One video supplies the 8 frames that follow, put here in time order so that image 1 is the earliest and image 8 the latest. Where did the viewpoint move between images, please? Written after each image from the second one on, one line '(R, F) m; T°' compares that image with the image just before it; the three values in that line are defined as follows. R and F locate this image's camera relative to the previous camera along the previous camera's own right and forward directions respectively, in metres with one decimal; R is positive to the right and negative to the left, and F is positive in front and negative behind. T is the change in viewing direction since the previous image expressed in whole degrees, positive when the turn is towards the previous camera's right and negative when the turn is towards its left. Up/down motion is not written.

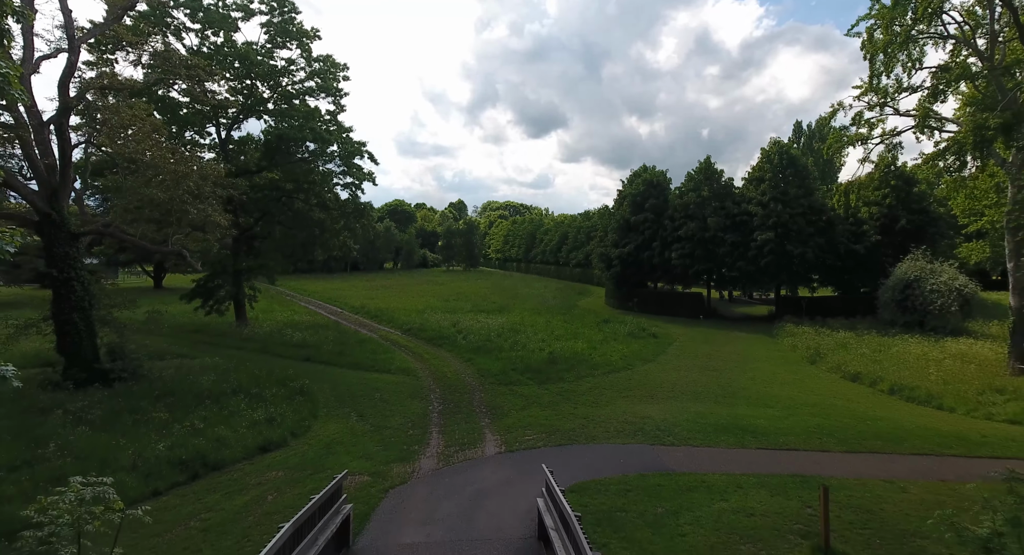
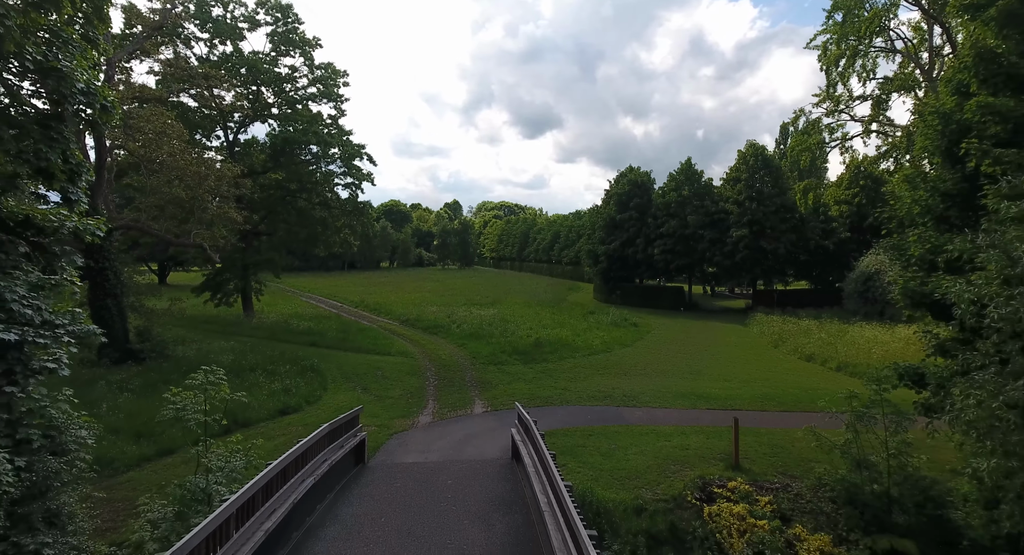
(+0.3, -2.5) m; 0°
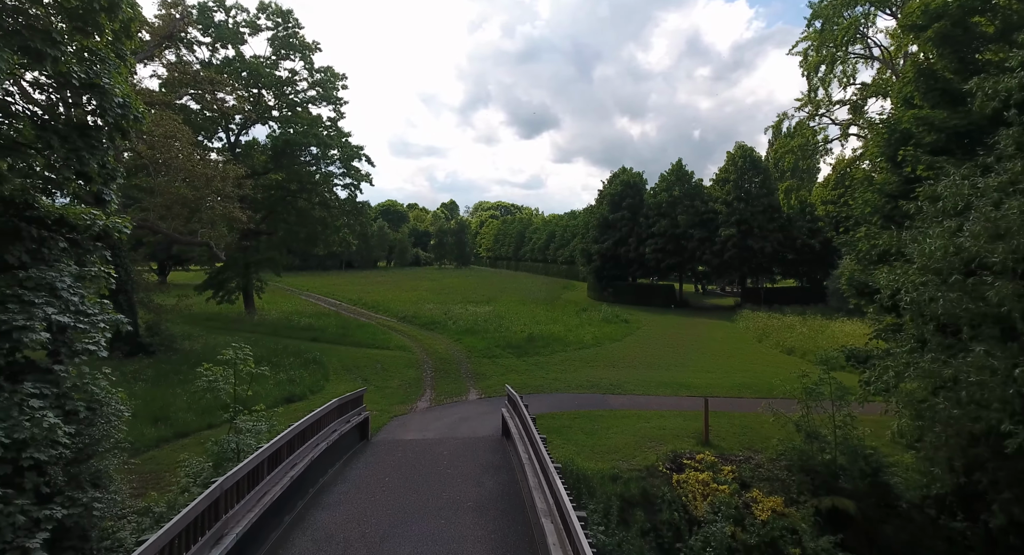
(+0.1, -1.1) m; 0°
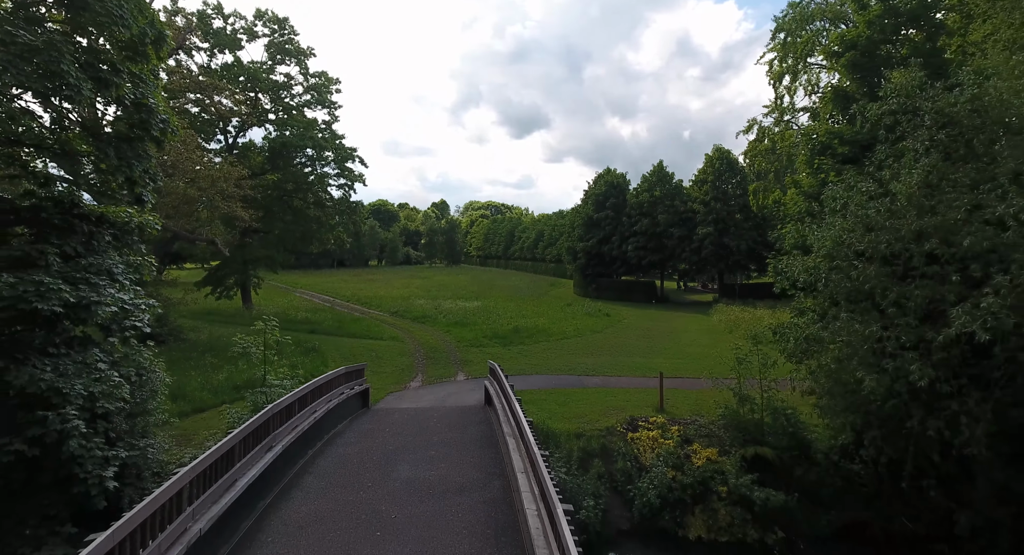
(+0.2, -1.9) m; +1°
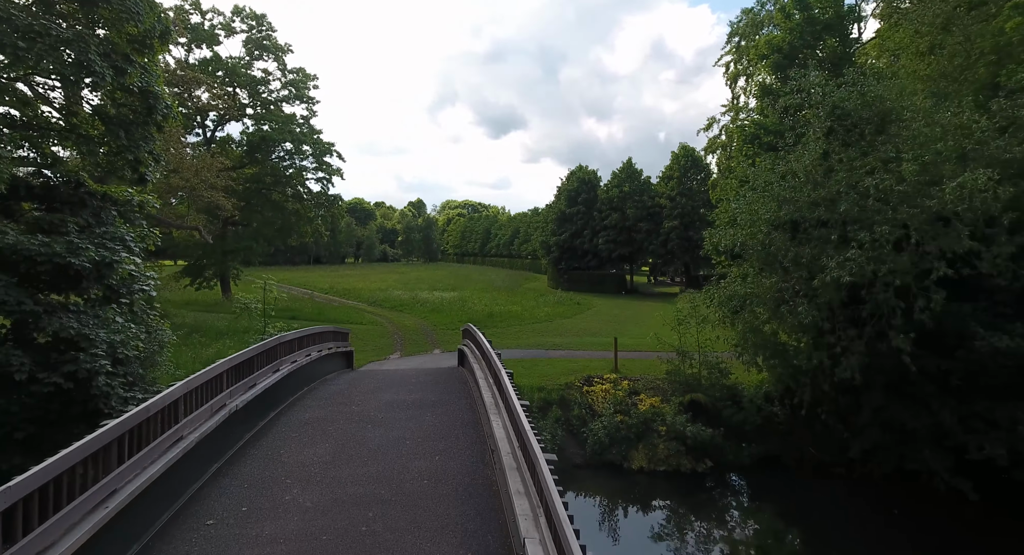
(+0.2, -1.6) m; +2°
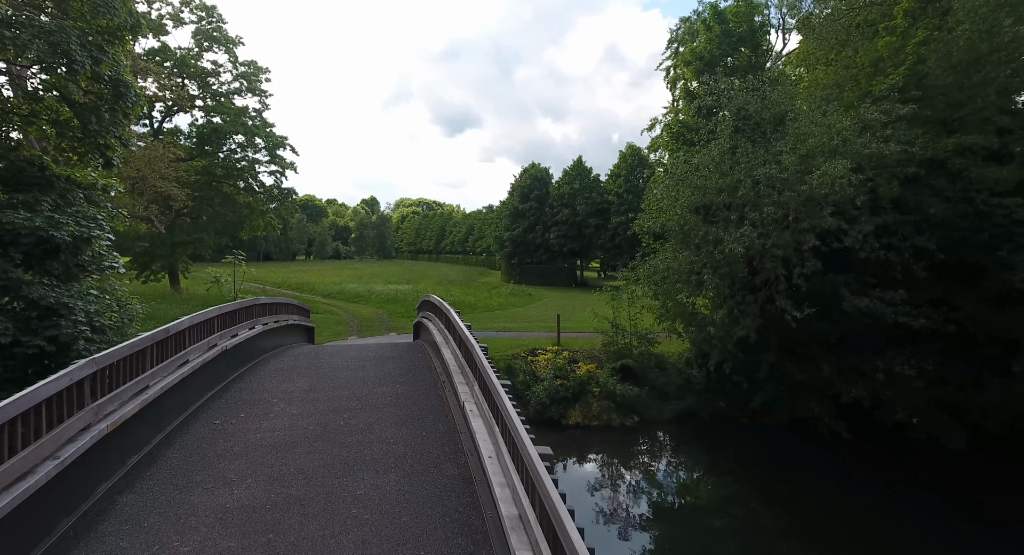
(+0.1, -1.4) m; +4°
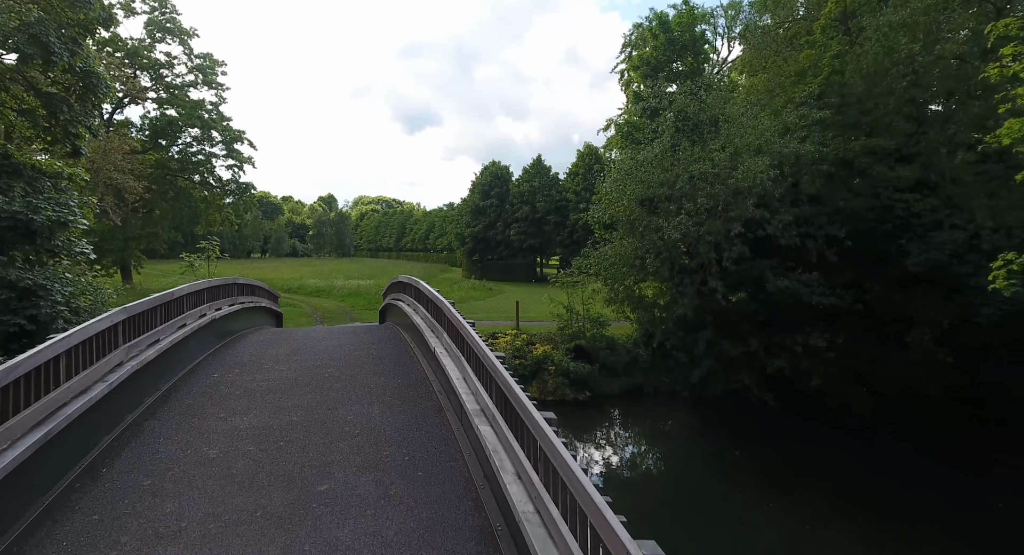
(0.0, -1.0) m; +4°
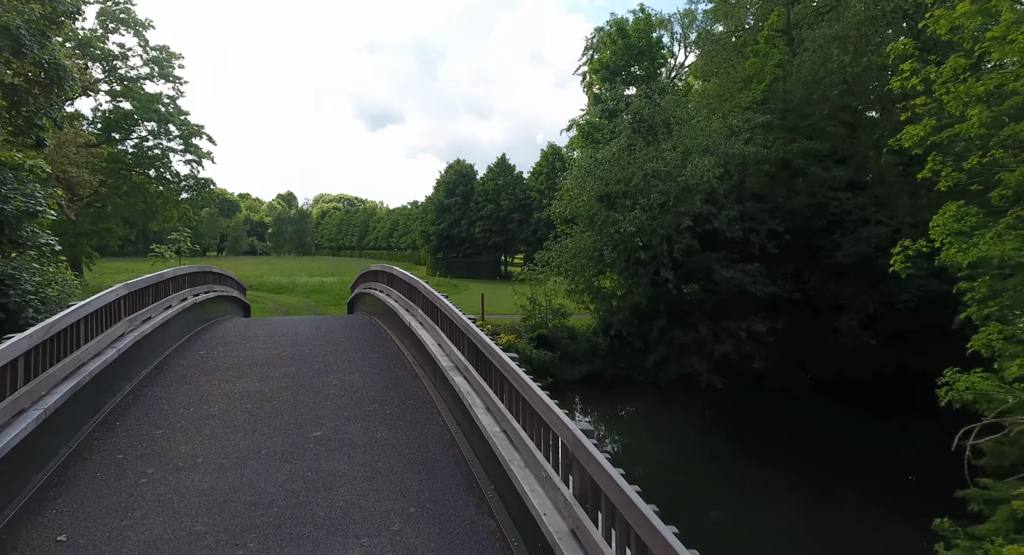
(0.0, -0.7) m; +4°
